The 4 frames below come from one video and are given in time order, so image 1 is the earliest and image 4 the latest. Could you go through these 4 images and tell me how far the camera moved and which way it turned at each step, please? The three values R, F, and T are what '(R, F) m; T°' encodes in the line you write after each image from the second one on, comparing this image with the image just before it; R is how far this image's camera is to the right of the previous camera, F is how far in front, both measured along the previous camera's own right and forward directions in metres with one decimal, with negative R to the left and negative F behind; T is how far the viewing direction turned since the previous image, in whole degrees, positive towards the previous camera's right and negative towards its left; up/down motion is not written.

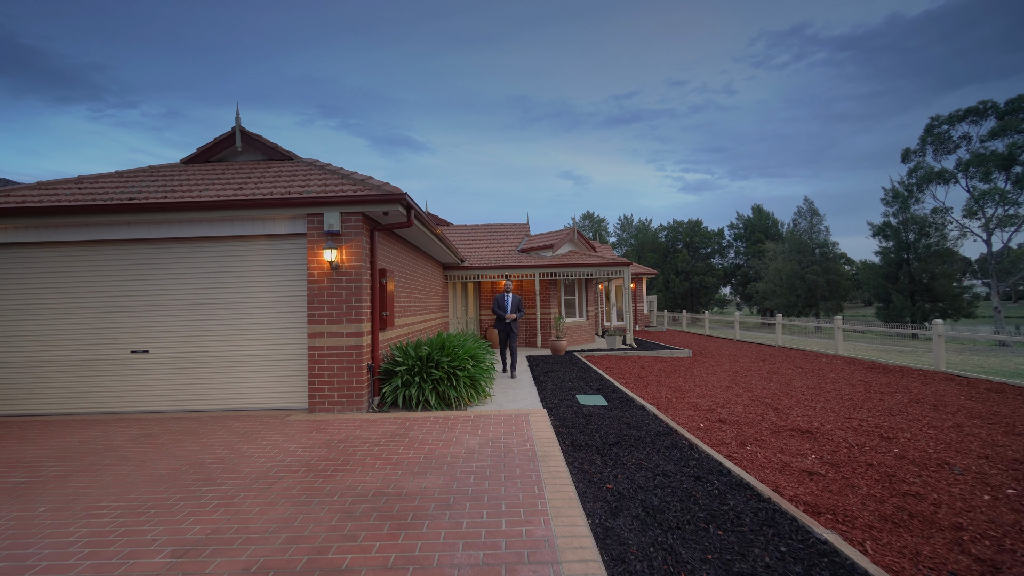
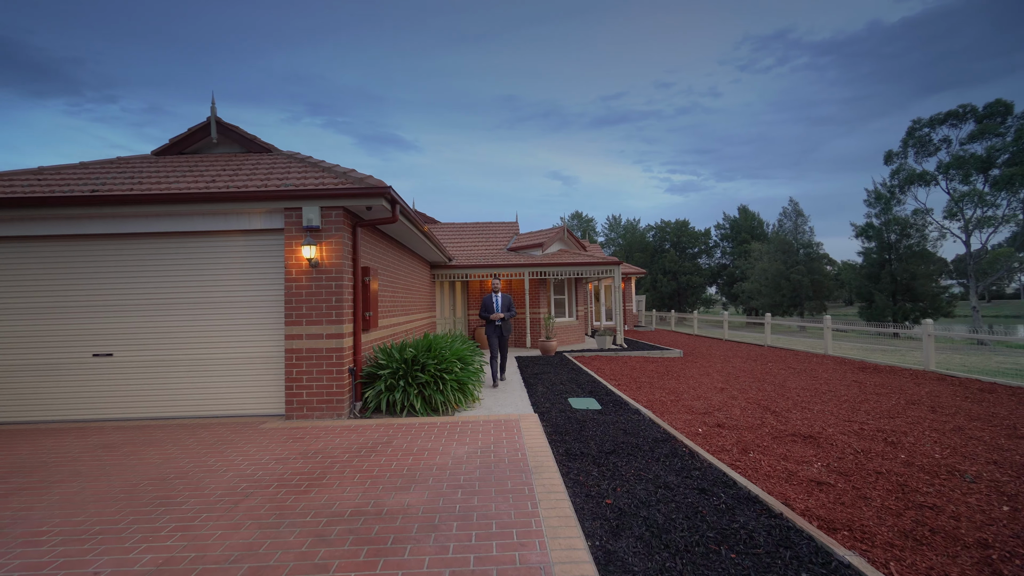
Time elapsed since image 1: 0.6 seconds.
(0.0, +0.3) m; +2°
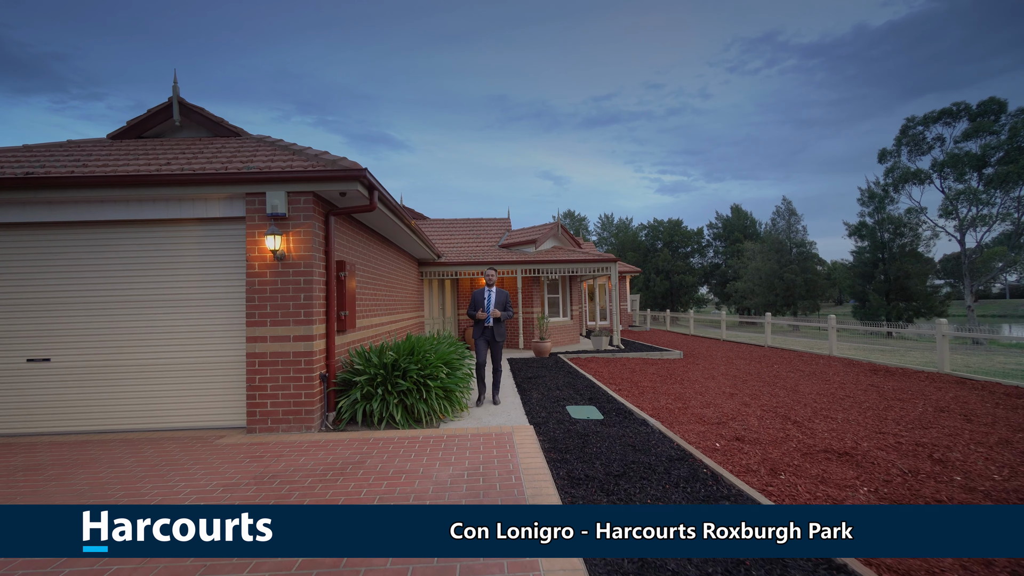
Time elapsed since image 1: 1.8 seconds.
(0.0, +0.6) m; +1°
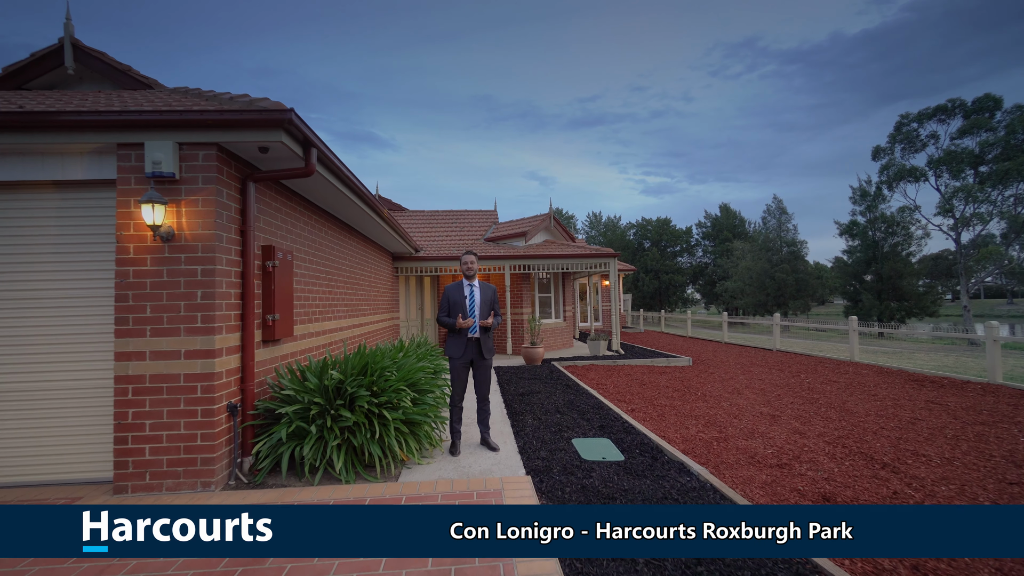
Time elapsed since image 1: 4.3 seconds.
(0.0, +1.4) m; +2°
